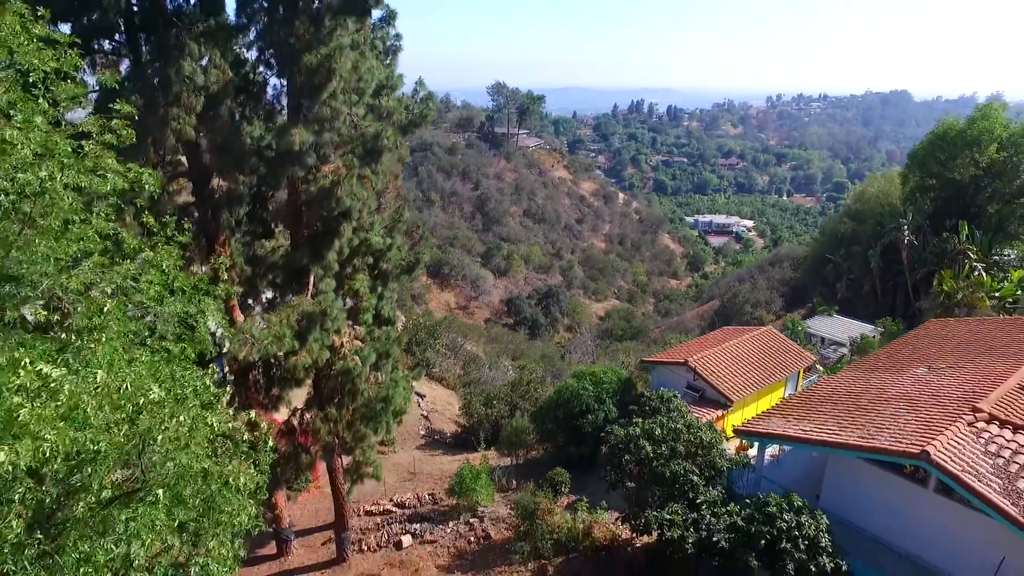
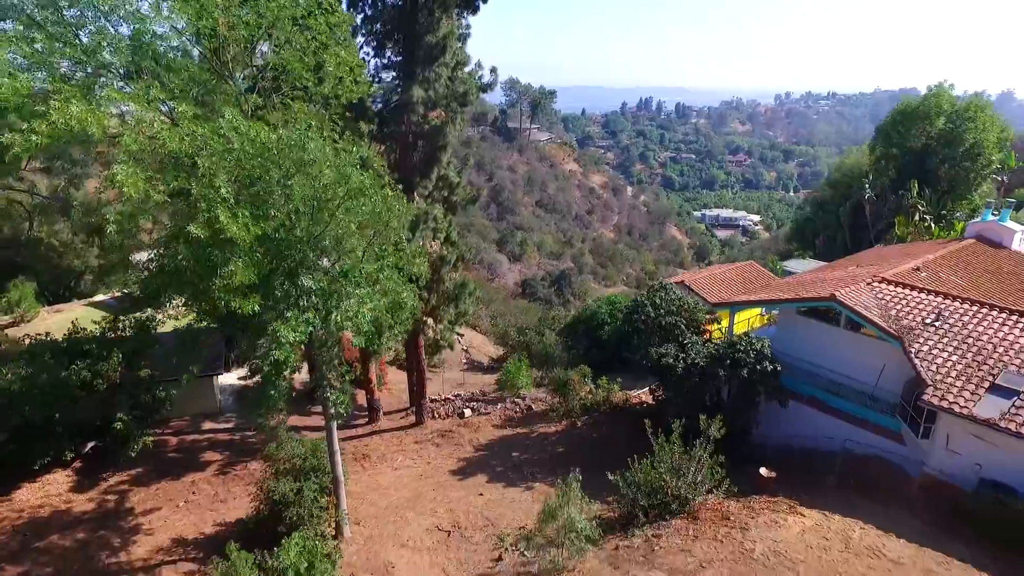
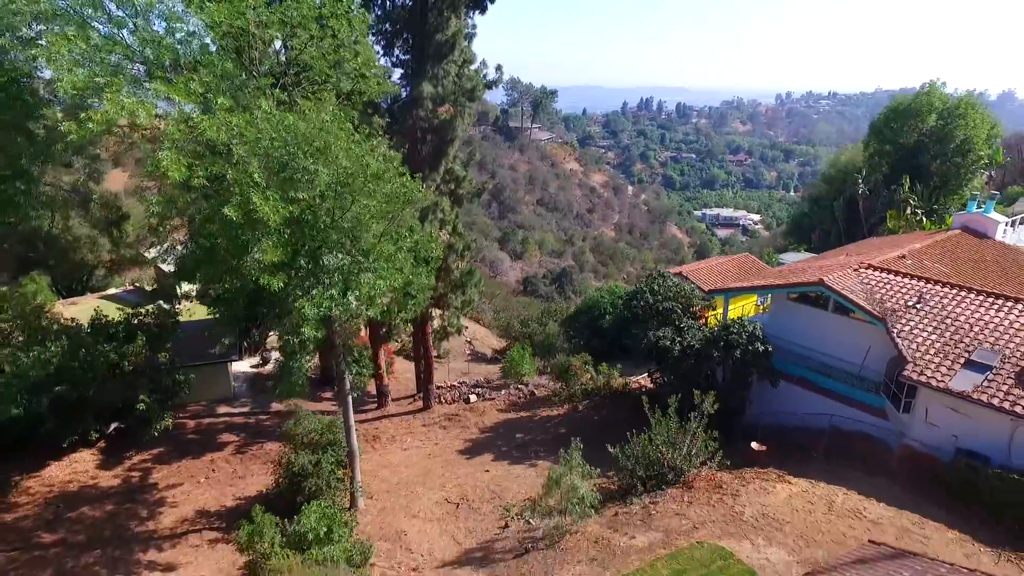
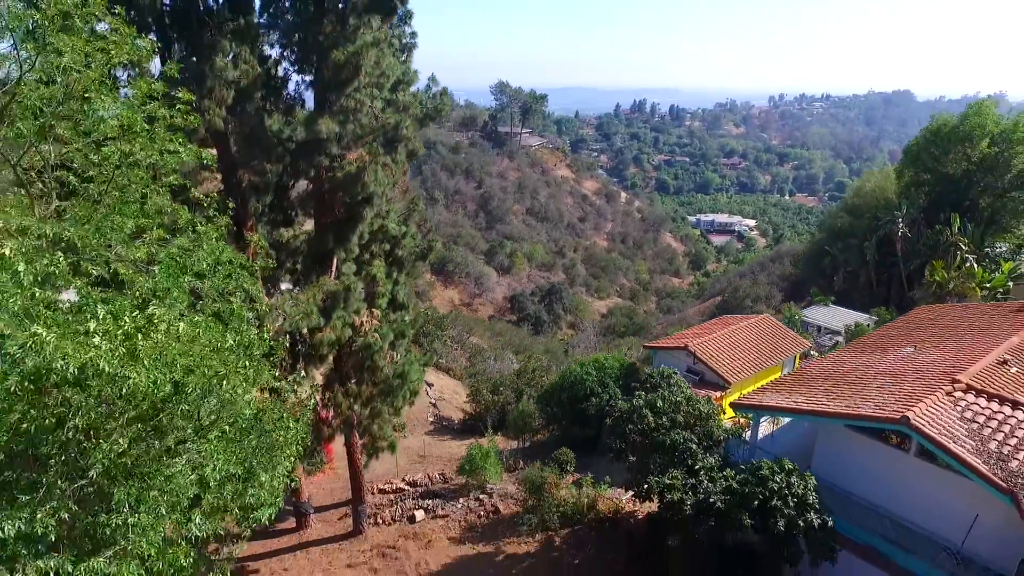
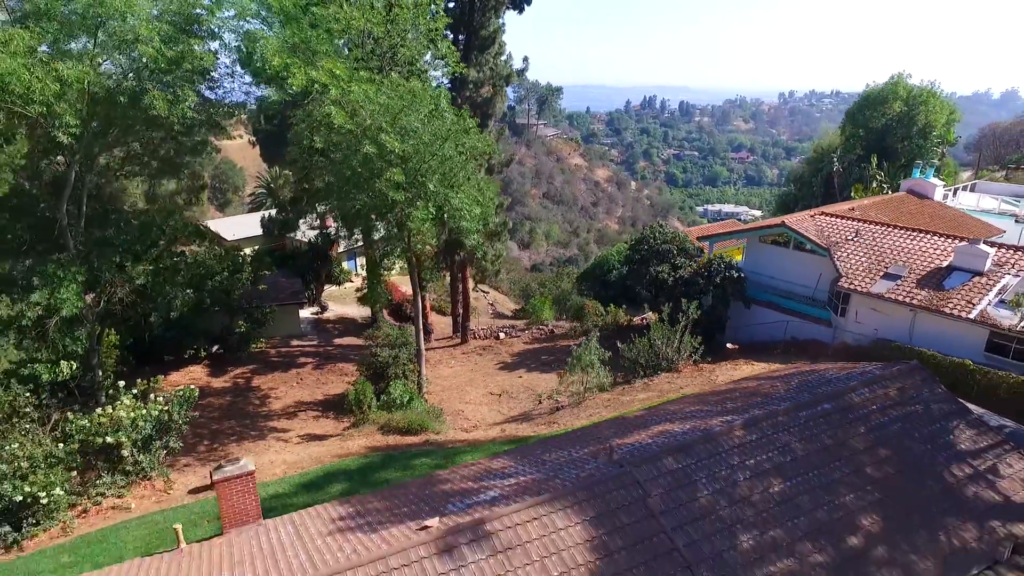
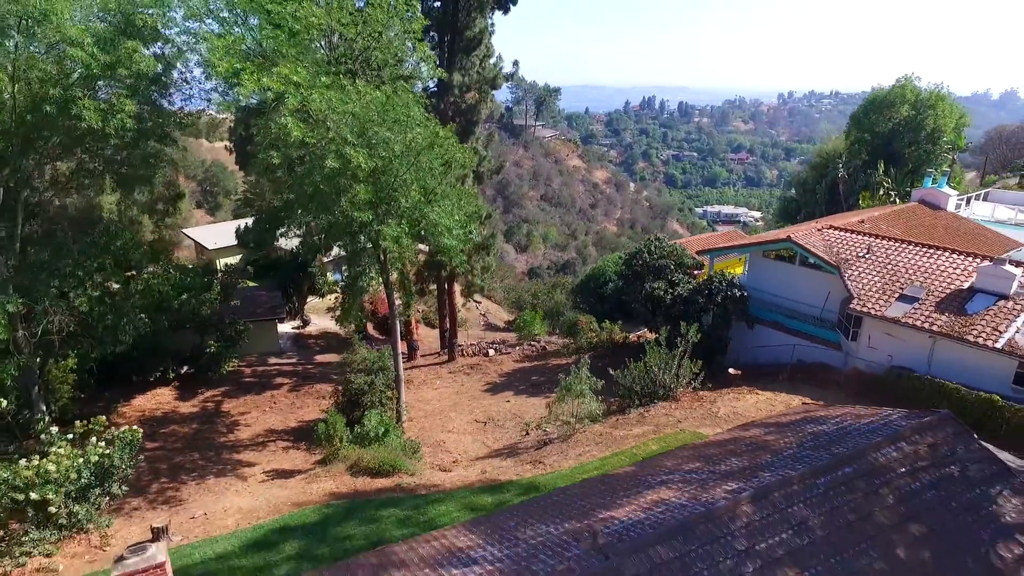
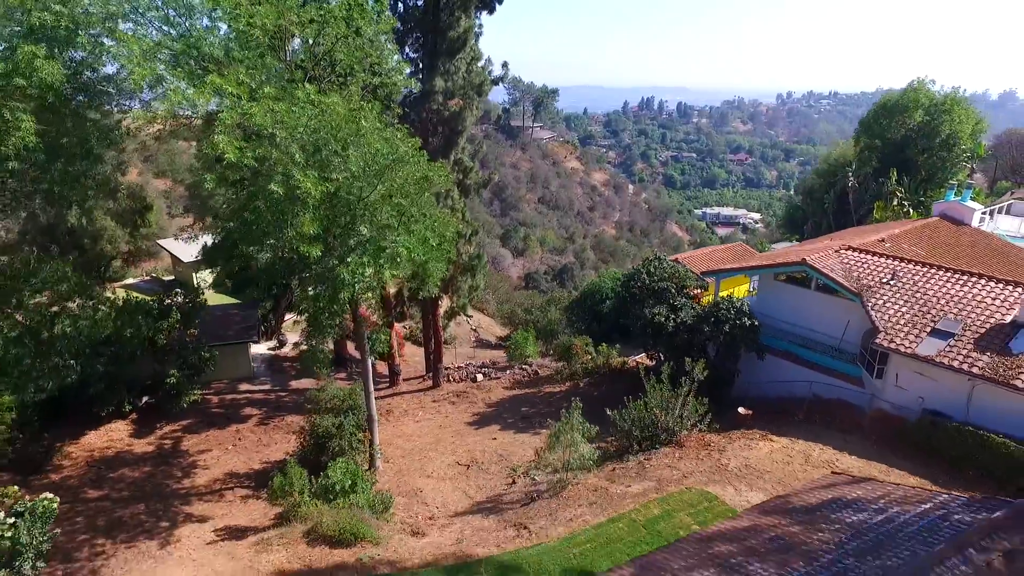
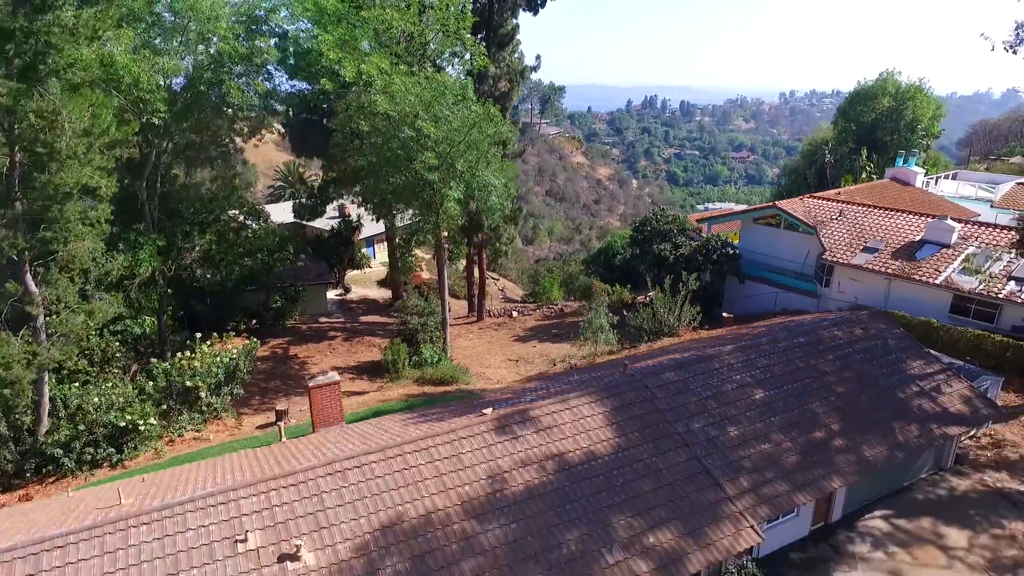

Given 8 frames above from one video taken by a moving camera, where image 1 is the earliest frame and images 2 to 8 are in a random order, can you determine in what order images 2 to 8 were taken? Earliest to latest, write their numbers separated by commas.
4, 2, 3, 7, 6, 5, 8
